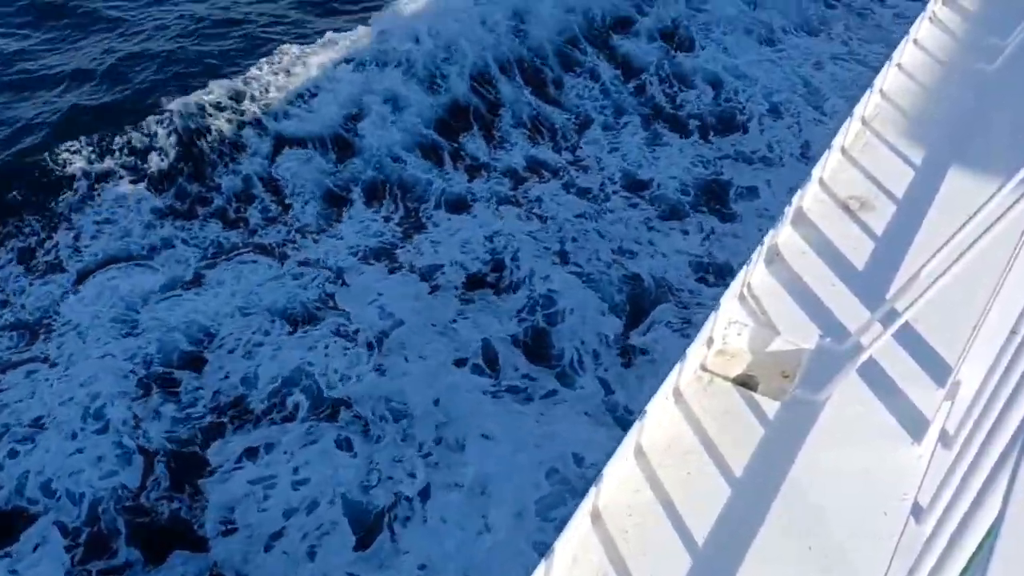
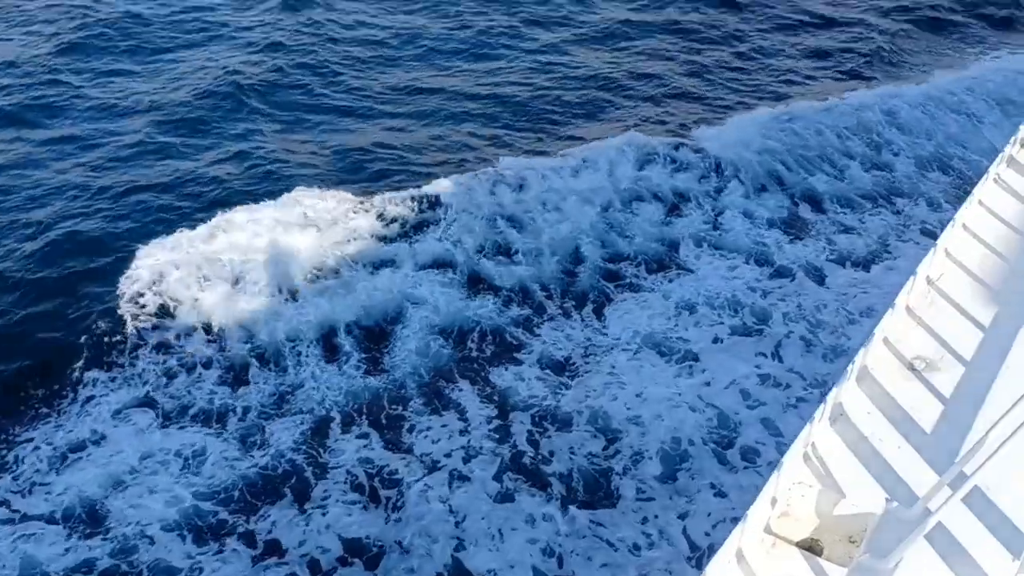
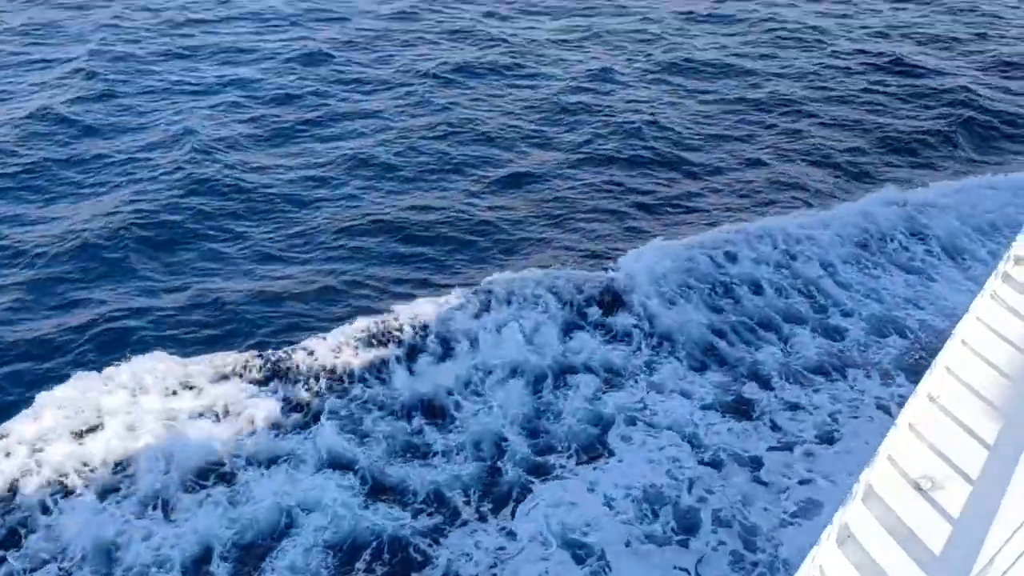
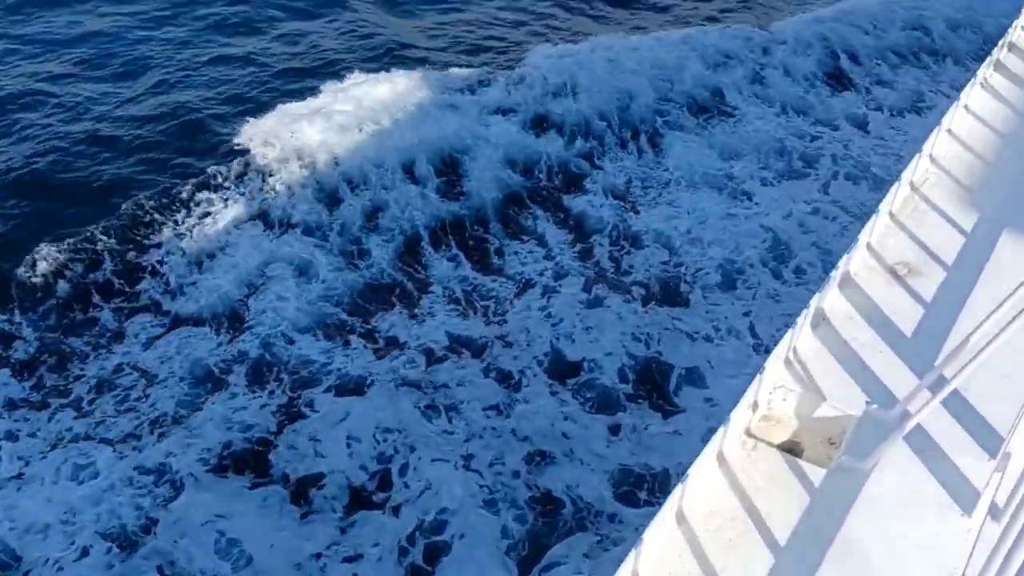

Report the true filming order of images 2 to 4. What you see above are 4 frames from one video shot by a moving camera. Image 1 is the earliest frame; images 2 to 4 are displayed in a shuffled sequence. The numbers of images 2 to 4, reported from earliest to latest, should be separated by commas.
4, 2, 3
